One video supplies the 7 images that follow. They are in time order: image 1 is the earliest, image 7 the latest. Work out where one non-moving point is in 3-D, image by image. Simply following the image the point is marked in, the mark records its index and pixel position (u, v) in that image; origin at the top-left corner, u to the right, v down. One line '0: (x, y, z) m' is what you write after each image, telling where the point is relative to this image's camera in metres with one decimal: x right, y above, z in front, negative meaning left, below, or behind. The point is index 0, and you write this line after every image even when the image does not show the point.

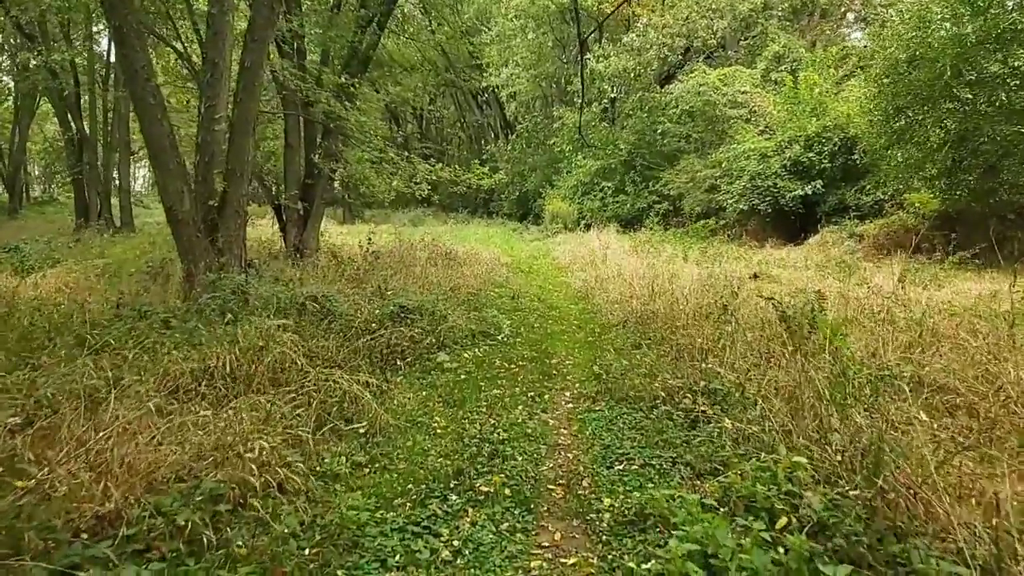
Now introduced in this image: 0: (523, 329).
0: (+0.1, -0.4, +7.7) m
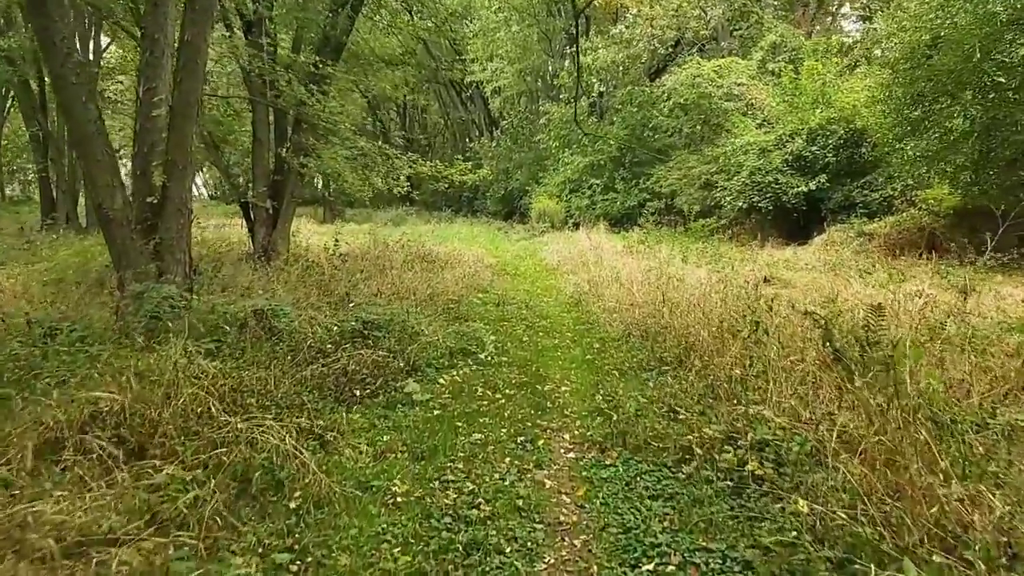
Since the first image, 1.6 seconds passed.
0: (0.0, -0.5, +6.7) m
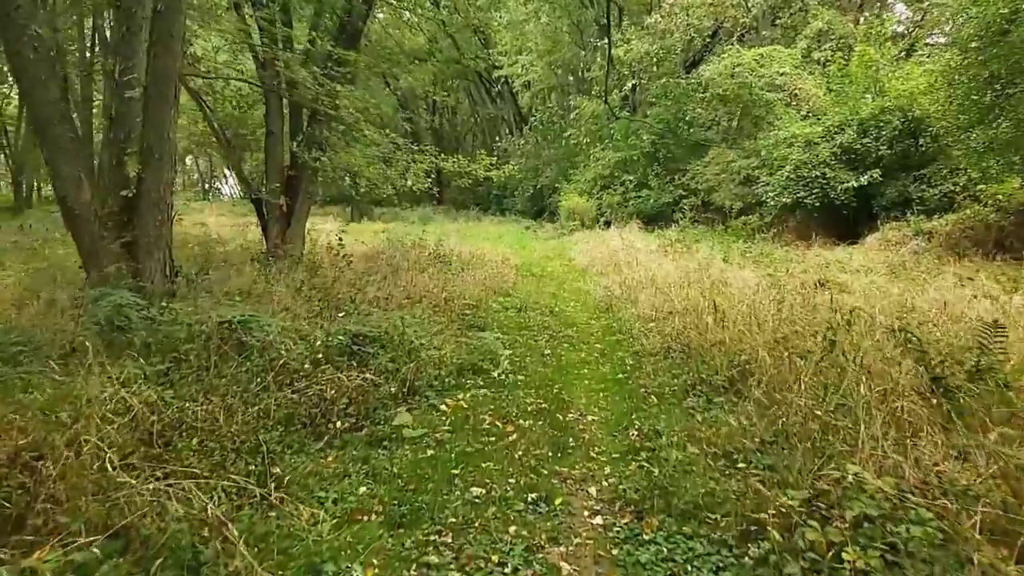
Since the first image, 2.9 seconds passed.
0: (+0.1, -0.5, +5.8) m
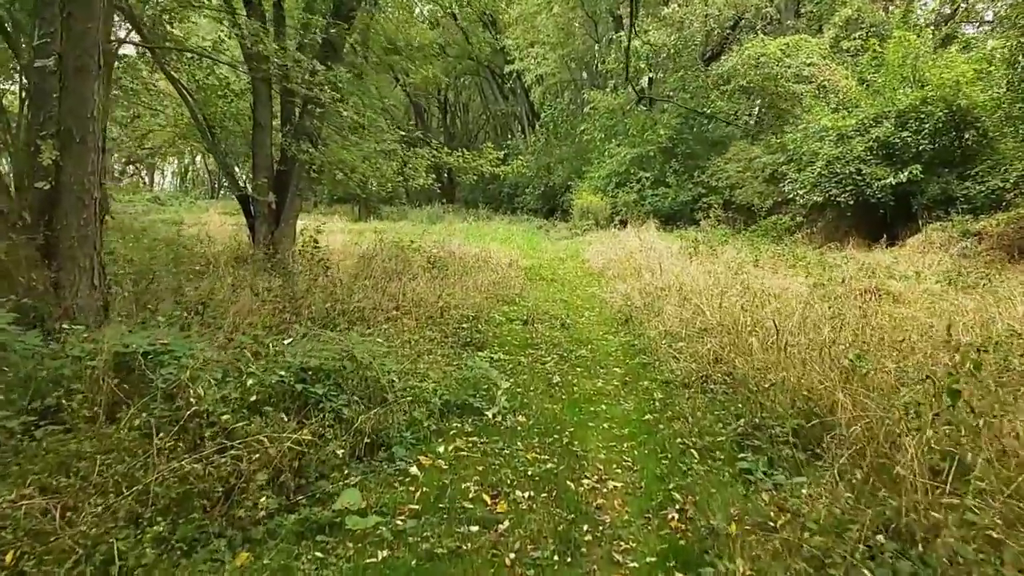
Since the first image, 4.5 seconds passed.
0: (+0.1, -0.6, +4.7) m
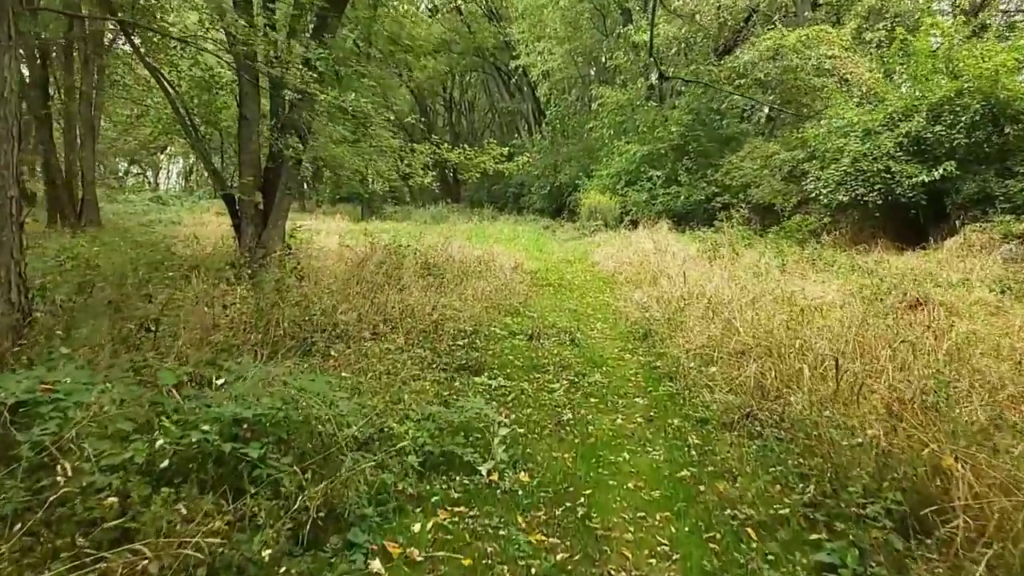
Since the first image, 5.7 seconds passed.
0: (+0.1, -0.7, +3.8) m
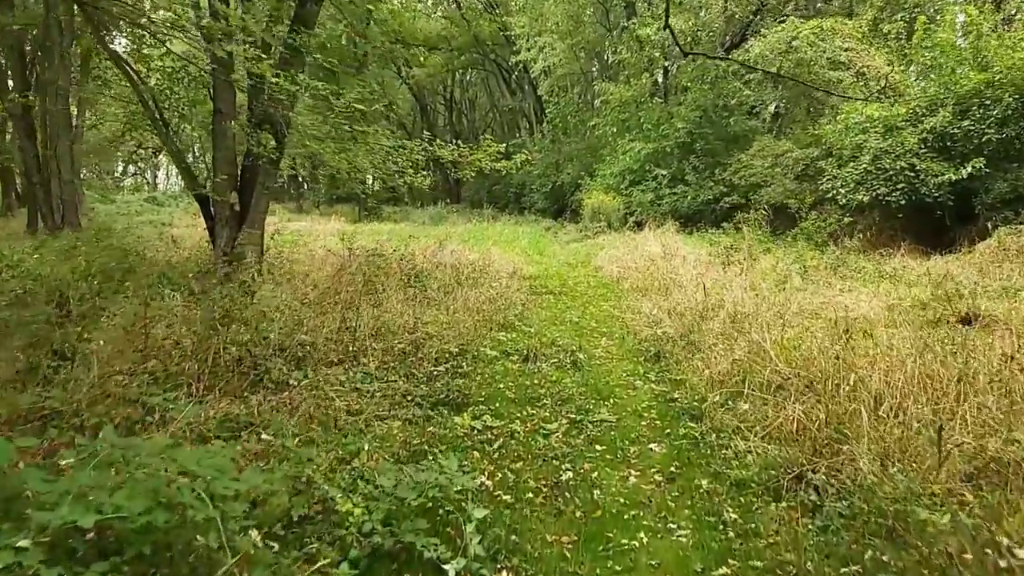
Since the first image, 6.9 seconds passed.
0: (+0.1, -0.8, +3.0) m
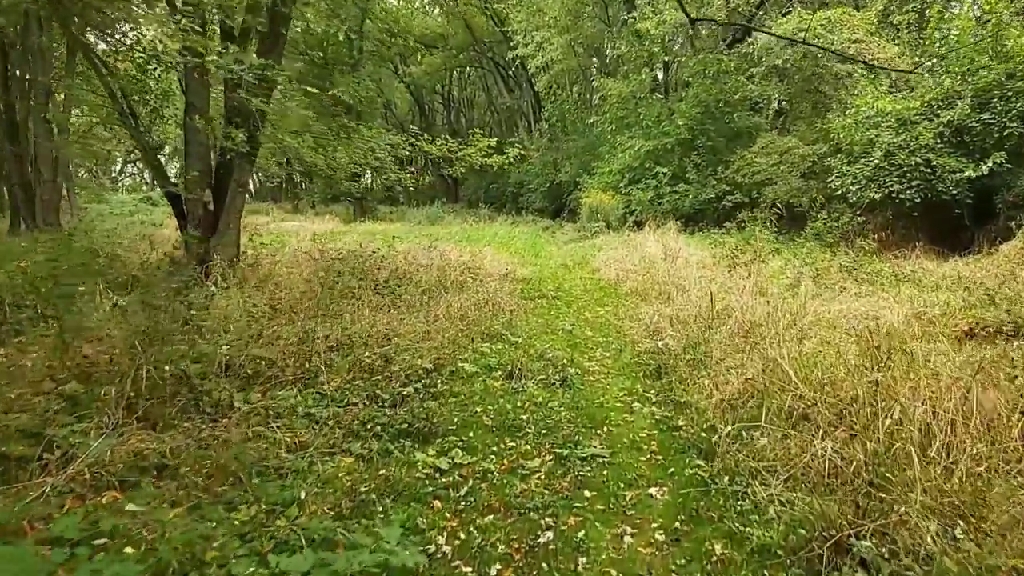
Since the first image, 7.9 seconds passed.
0: (0.0, -0.9, +2.3) m
